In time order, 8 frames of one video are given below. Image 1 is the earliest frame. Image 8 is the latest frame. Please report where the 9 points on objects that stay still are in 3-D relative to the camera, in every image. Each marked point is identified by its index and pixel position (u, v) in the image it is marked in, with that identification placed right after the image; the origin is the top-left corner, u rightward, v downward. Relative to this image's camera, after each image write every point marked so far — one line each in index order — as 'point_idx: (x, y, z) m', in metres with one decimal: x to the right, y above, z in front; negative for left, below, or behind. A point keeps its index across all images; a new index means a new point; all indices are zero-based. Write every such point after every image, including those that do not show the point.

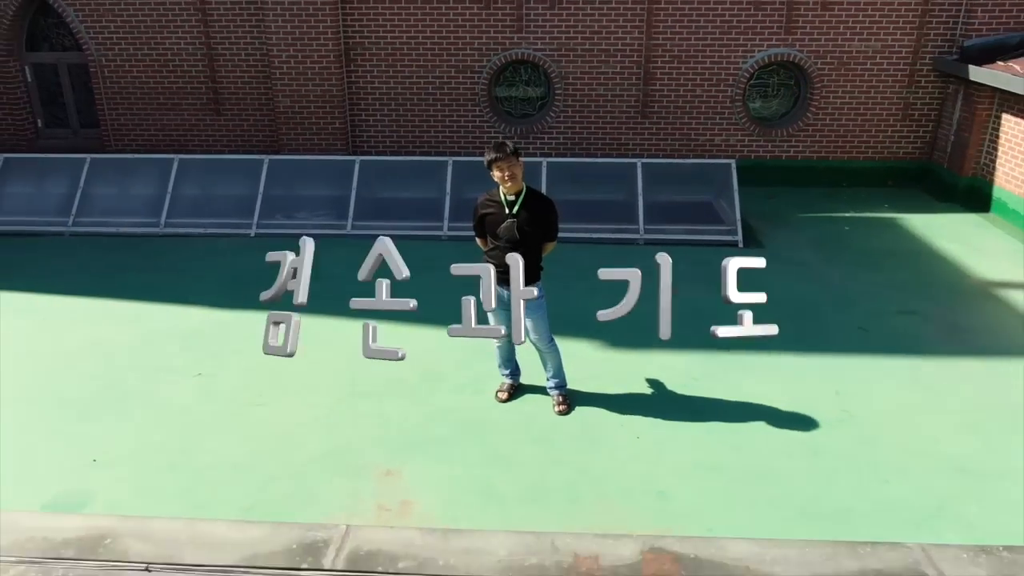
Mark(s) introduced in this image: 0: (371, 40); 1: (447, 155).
0: (-1.7, +3.0, +9.6) m
1: (-0.8, +1.7, +10.0) m
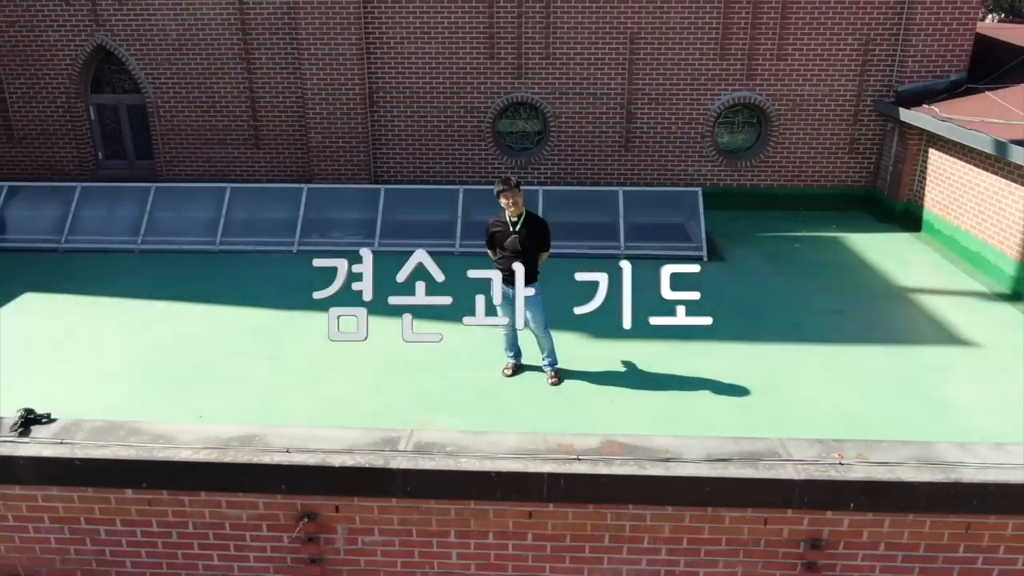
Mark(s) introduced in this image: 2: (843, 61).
0: (-1.7, +2.9, +11.1) m
1: (-0.8, +1.5, +11.5) m
2: (+4.5, +3.1, +10.6) m
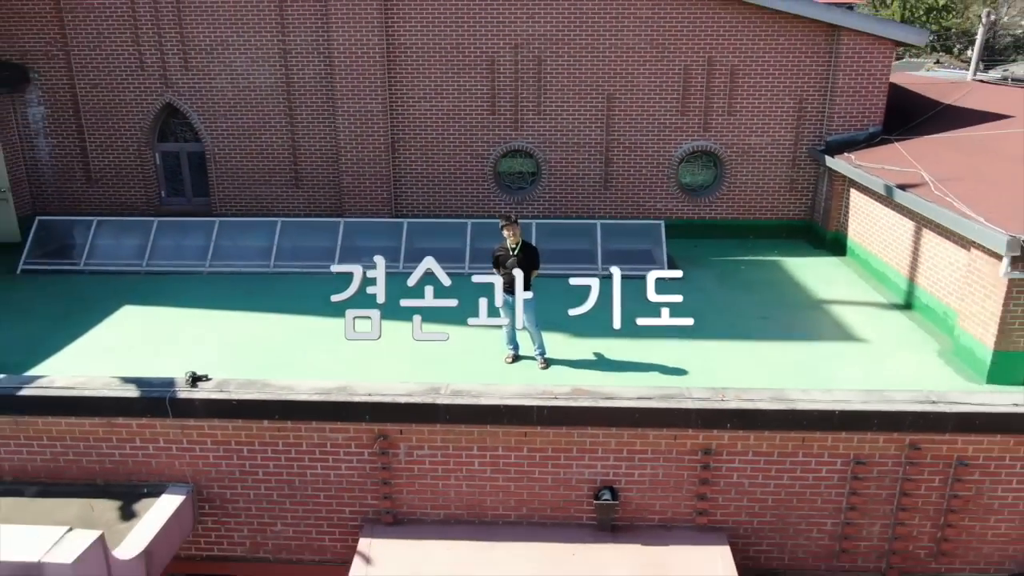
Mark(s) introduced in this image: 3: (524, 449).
0: (-1.7, +2.6, +13.4) m
1: (-0.8, +1.3, +13.7) m
2: (+4.5, +2.8, +12.9) m
3: (+0.1, -1.2, +6.1) m
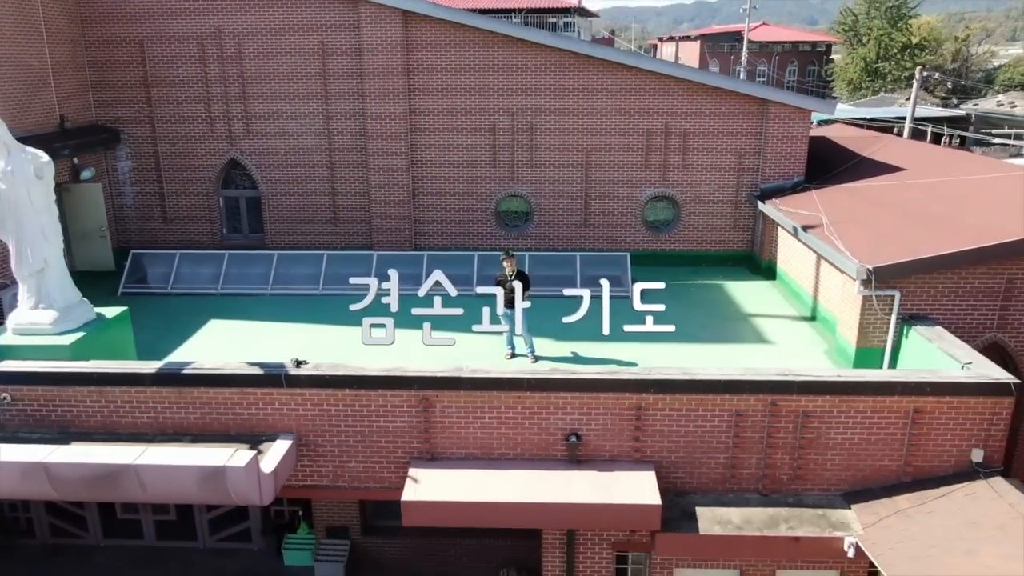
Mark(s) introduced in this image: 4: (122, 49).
0: (-1.8, +2.2, +16.6) m
1: (-0.9, +0.9, +16.9) m
2: (+4.4, +2.5, +16.2) m
3: (+0.1, -1.4, +9.2) m
4: (-8.0, +4.9, +16.2) m
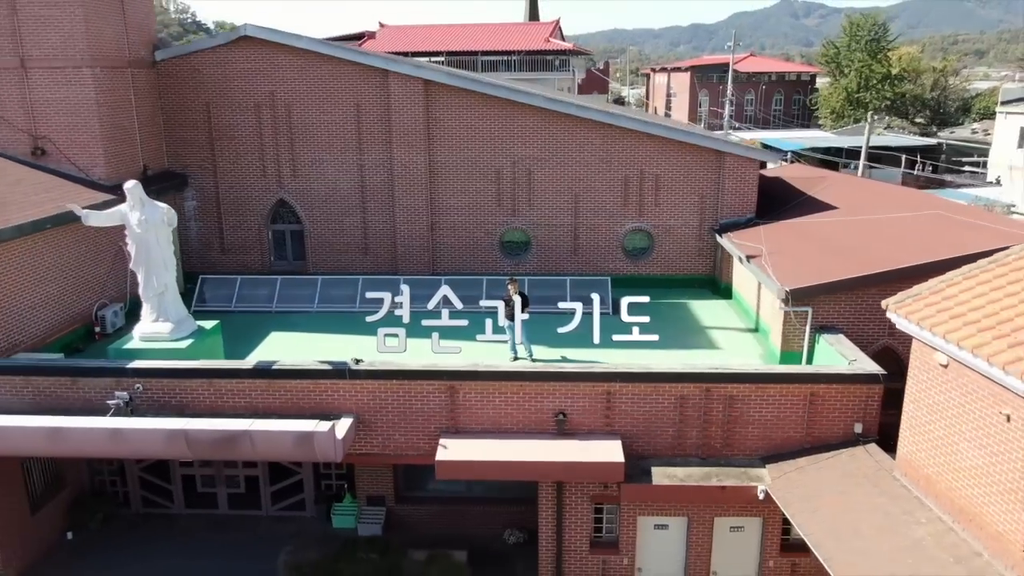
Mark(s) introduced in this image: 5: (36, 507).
0: (-1.7, +1.7, +20.0) m
1: (-0.8, +0.4, +20.2) m
2: (+4.5, +2.0, +19.6) m
3: (+0.1, -1.7, +12.4) m
4: (-7.9, +4.4, +19.6) m
5: (-9.0, -4.1, +15.0) m
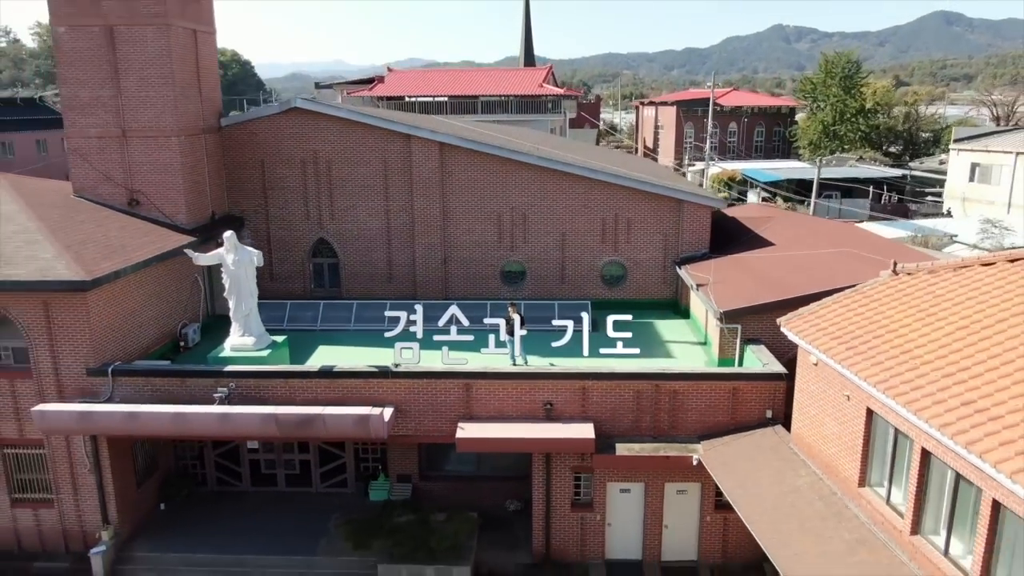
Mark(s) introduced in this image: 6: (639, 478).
0: (-1.8, +1.0, +24.3) m
1: (-0.9, -0.3, +24.6) m
2: (+4.4, +1.4, +24.0) m
3: (+0.1, -2.1, +16.7) m
4: (-8.0, +3.7, +24.0) m
5: (-9.0, -4.7, +19.2) m
6: (+2.8, -4.1, +17.1) m
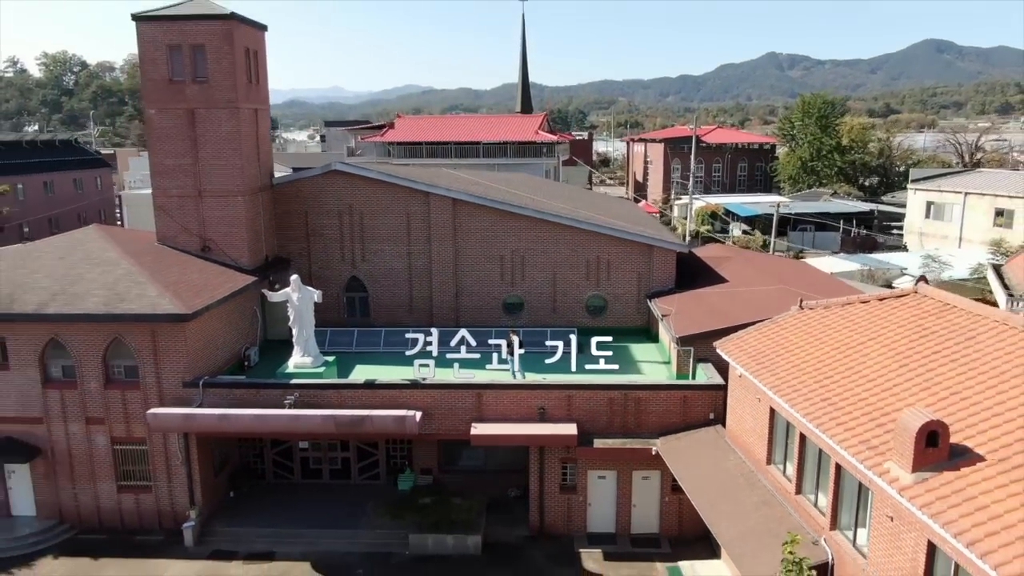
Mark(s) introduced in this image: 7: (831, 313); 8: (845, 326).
0: (-1.8, -0.1, +29.4) m
1: (-0.8, -1.4, +29.6) m
2: (+4.4, +0.3, +29.0) m
3: (+0.2, -3.0, +21.7) m
4: (-8.0, +2.6, +29.1) m
5: (-9.0, -5.6, +24.0) m
6: (+2.8, -5.0, +22.0) m
7: (+7.9, -0.6, +19.5) m
8: (+7.8, -0.9, +18.5) m
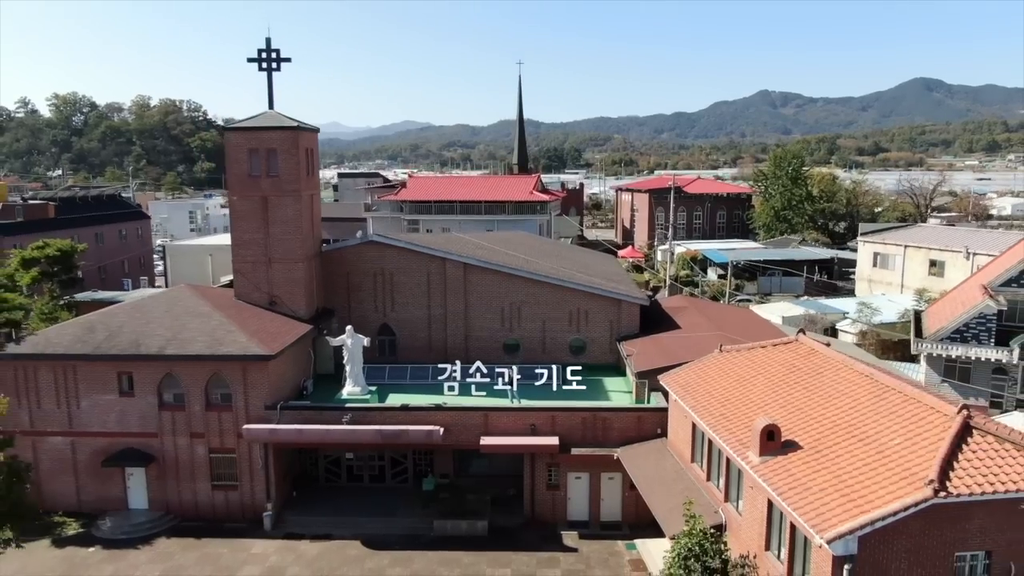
0: (-1.9, -2.2, +37.0) m
1: (-0.9, -3.5, +37.1) m
2: (+4.3, -1.8, +36.7) m
3: (+0.1, -4.7, +29.2) m
4: (-8.1, +0.6, +36.8) m
5: (-9.1, -7.5, +31.3) m
6: (+2.8, -6.8, +29.4) m
7: (+7.8, -2.3, +27.1) m
8: (+7.8, -2.5, +26.1) m
